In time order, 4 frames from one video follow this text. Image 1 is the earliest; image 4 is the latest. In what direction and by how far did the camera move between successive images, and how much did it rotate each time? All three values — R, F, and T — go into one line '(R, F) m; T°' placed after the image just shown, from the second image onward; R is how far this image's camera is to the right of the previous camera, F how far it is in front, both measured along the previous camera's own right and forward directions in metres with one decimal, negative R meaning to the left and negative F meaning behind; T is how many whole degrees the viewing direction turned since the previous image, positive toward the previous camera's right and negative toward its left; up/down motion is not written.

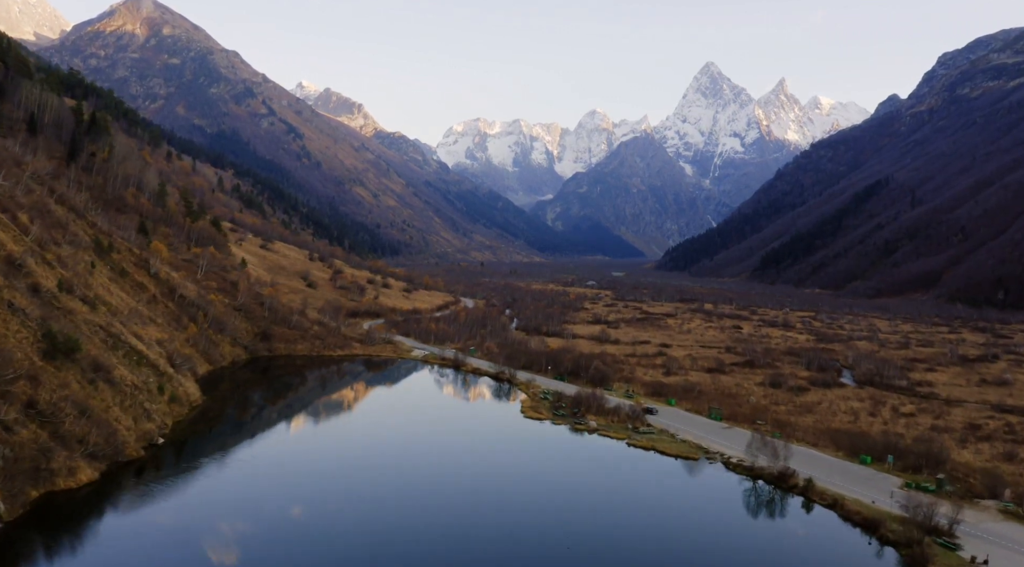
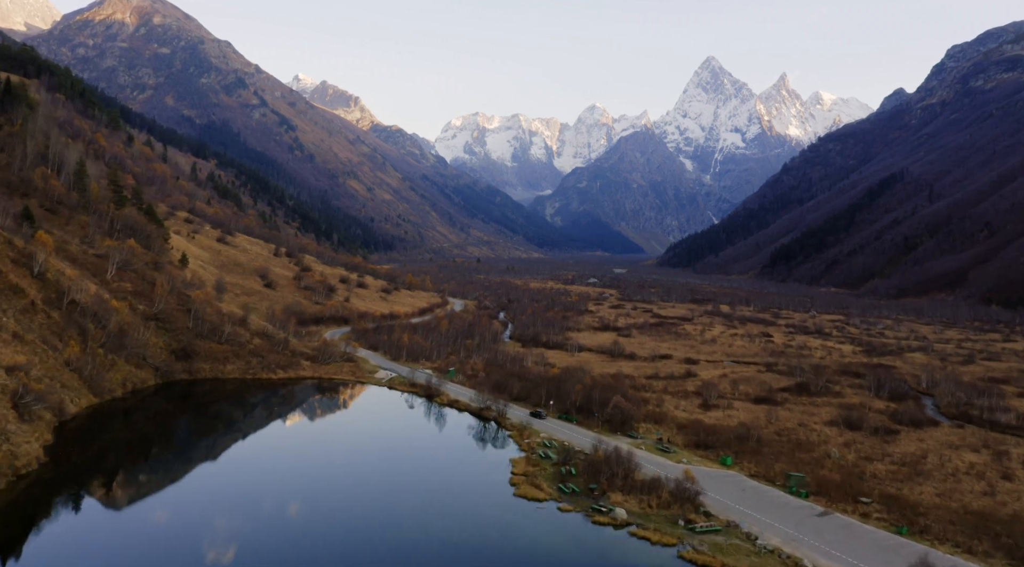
(+0.8, +21.5) m; 0°
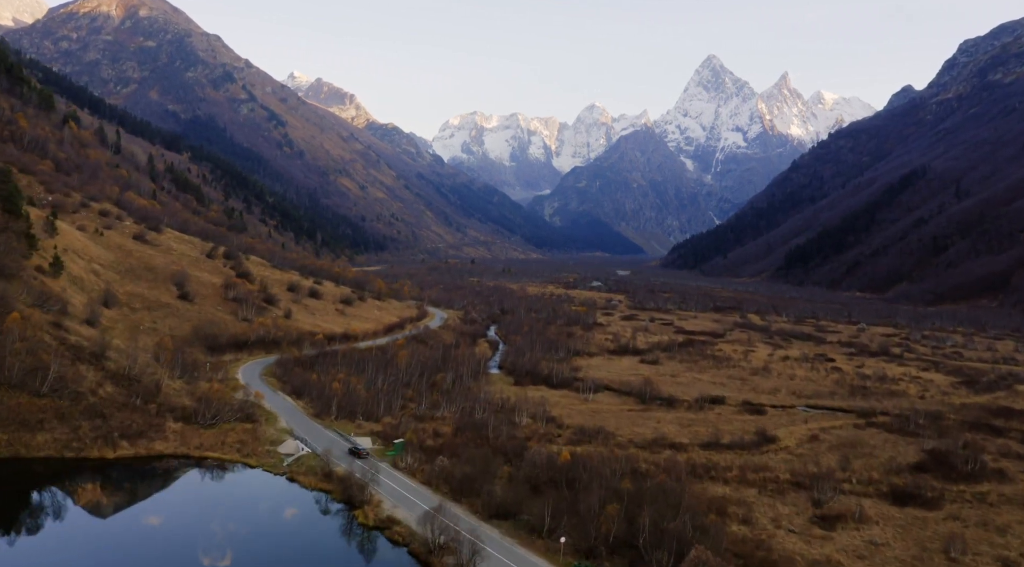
(+1.0, +28.6) m; 0°
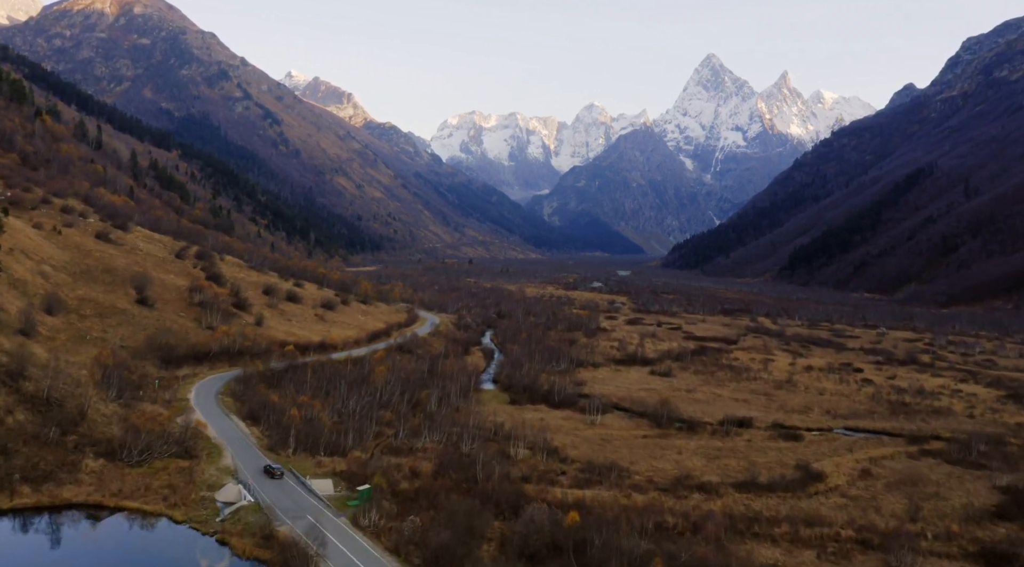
(+0.3, +9.4) m; 0°
